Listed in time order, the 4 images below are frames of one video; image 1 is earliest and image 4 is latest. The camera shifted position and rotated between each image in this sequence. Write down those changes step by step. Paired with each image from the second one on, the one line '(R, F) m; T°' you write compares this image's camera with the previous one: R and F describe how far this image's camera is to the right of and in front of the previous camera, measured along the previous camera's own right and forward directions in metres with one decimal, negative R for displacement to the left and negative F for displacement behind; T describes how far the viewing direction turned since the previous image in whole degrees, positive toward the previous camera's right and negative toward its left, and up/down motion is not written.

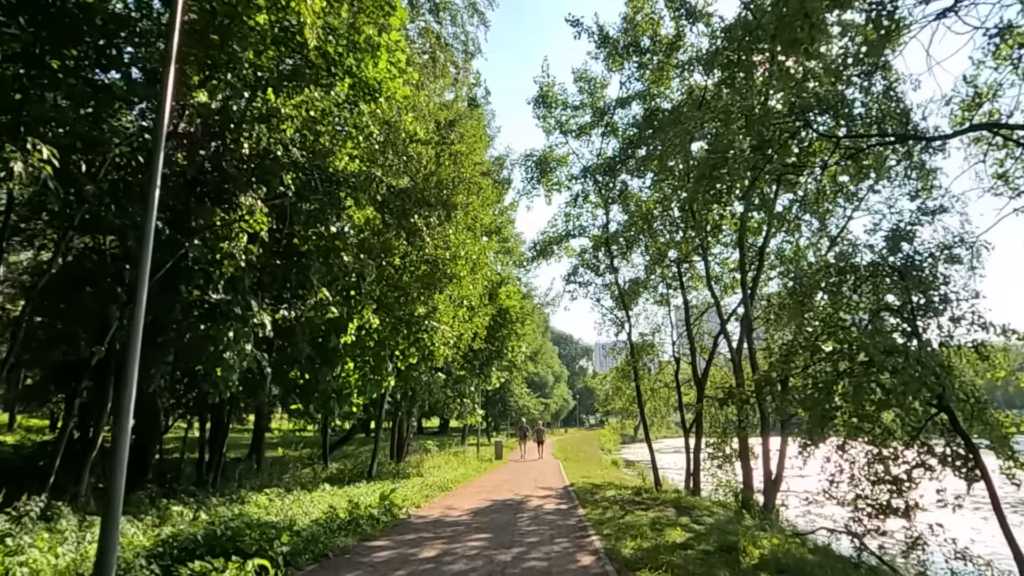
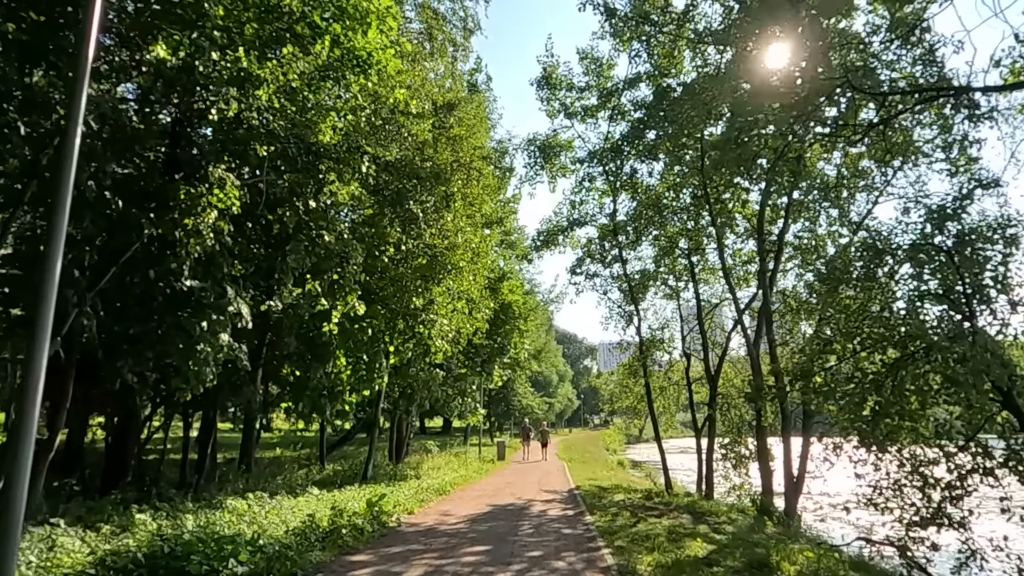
(+0.1, +1.1) m; 0°
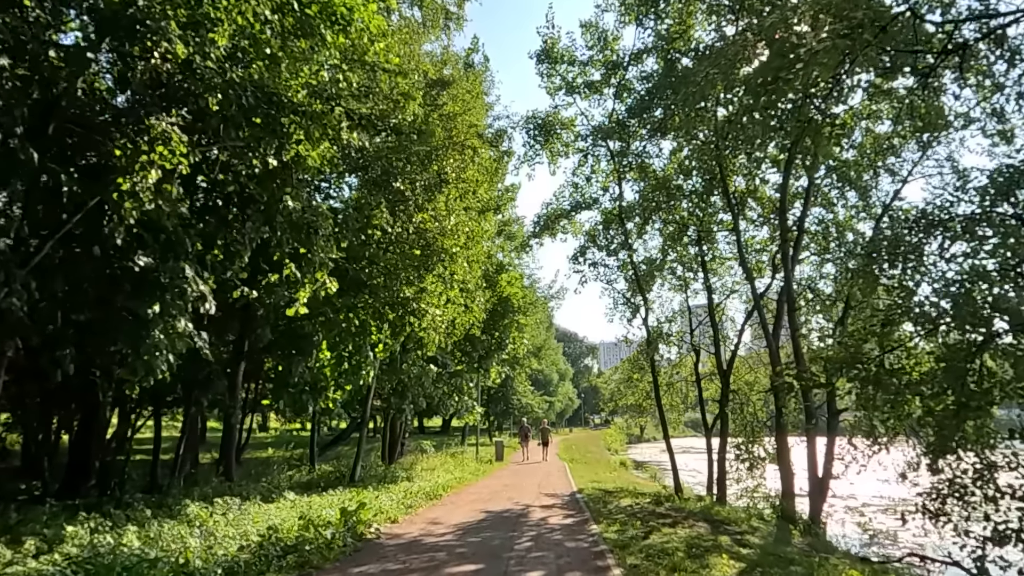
(+0.1, +1.4) m; 0°
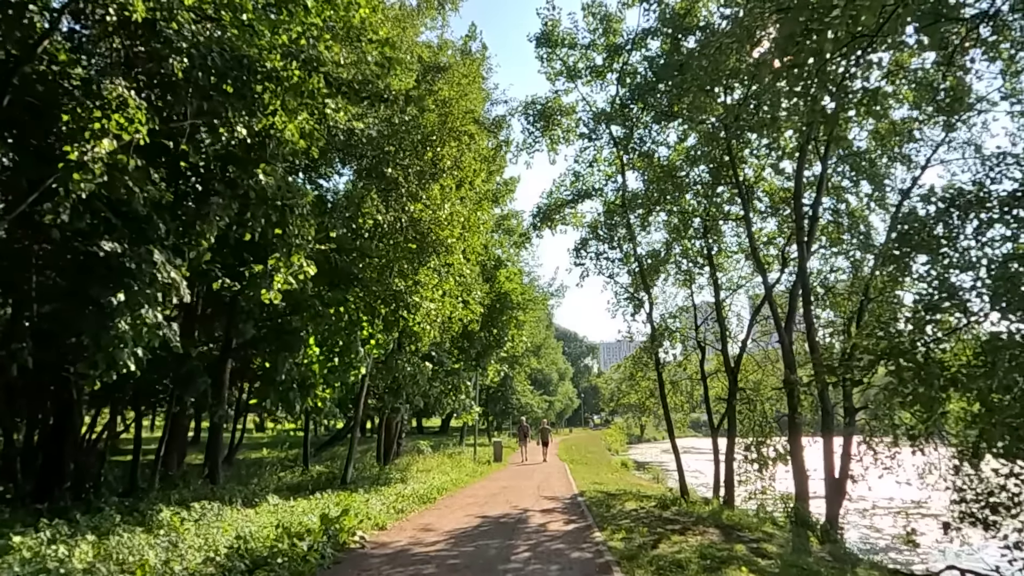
(0.0, +0.8) m; 0°
